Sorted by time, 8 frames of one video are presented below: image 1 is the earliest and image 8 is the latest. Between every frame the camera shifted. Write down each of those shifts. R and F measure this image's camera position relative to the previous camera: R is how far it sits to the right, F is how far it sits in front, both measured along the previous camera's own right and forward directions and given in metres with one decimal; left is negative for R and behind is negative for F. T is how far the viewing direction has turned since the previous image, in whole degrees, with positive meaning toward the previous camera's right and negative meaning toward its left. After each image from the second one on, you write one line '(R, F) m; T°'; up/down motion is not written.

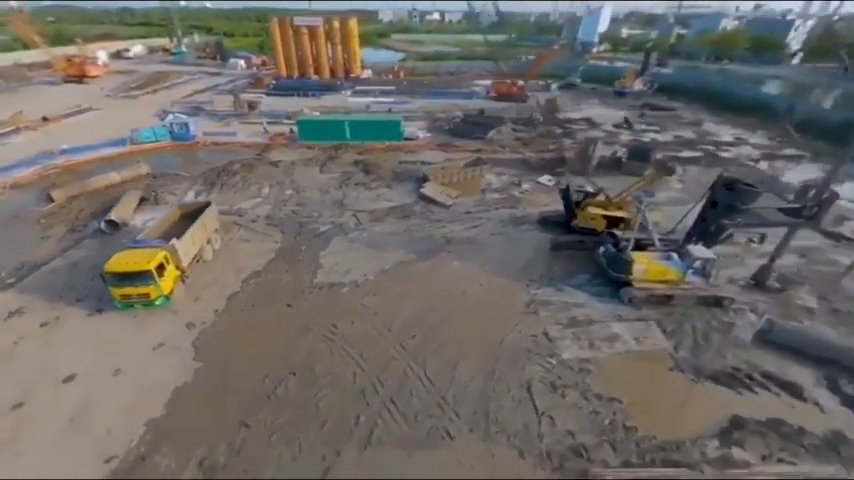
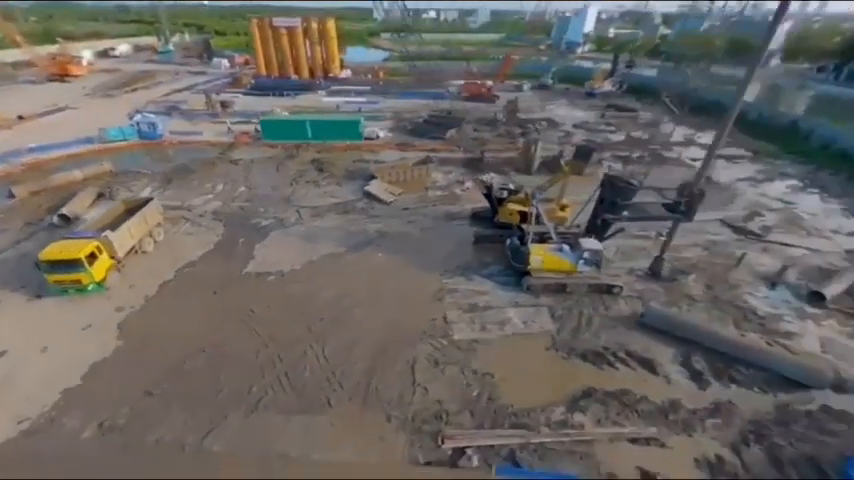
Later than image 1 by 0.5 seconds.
(+1.6, -0.7) m; 0°
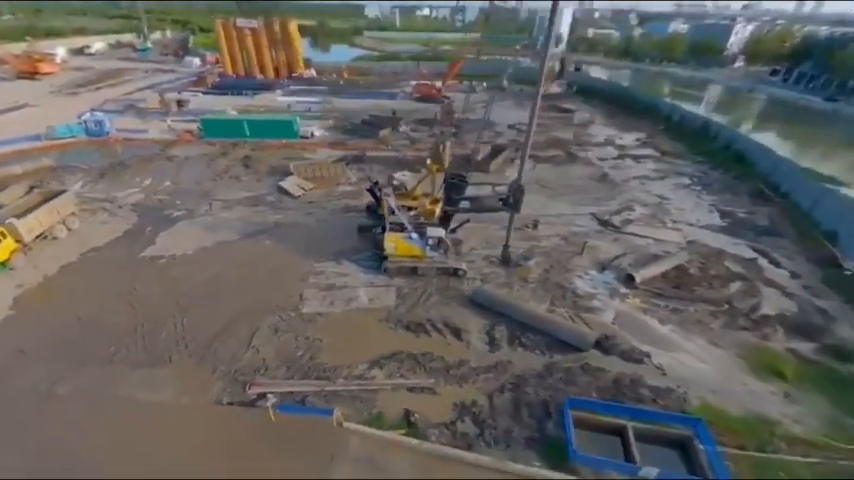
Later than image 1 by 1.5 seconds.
(+2.9, -1.3) m; 0°
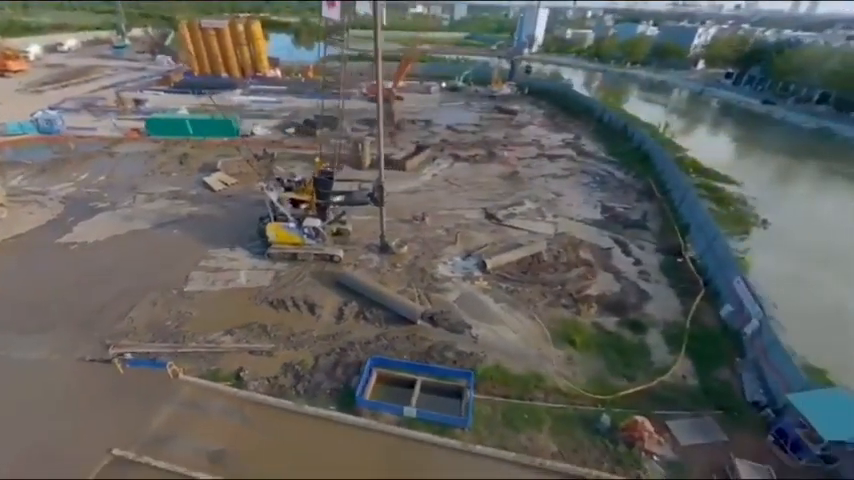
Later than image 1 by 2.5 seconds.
(+3.0, -1.4) m; 0°
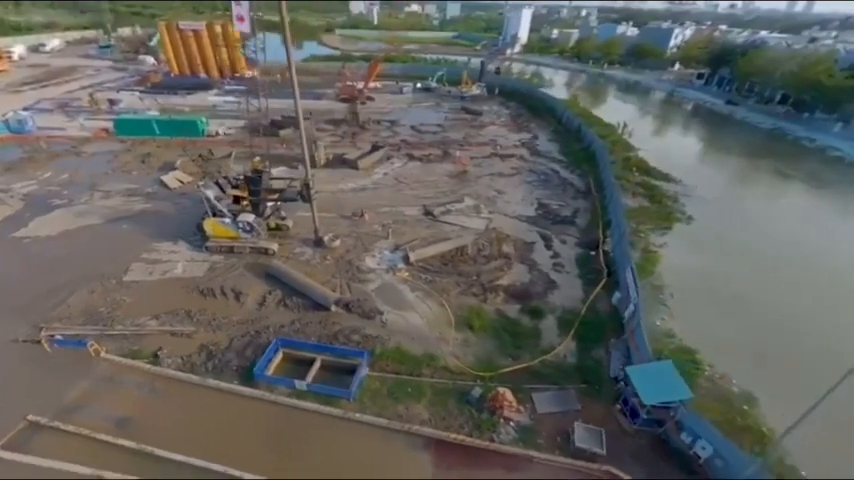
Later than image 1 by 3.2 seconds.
(+1.9, -0.9) m; 0°
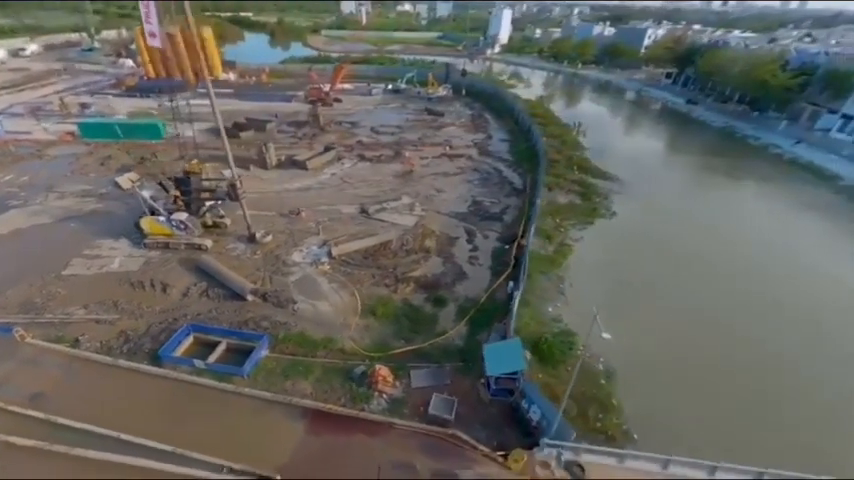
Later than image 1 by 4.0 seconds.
(+2.3, -1.0) m; 0°
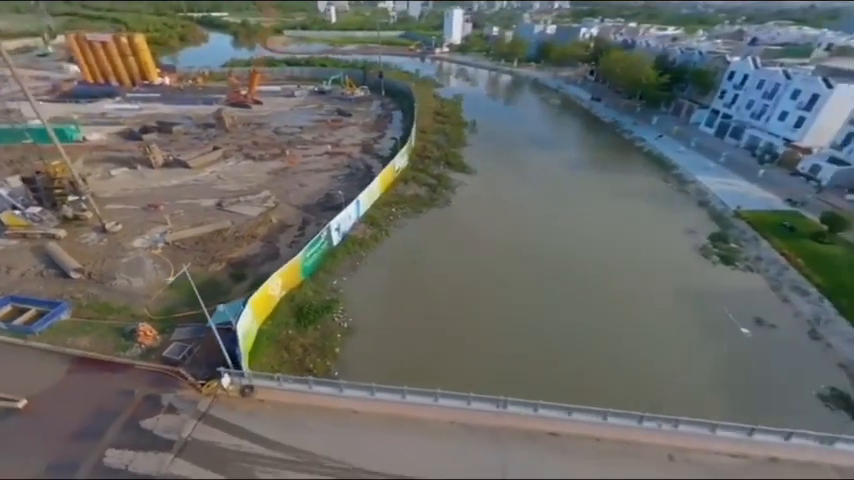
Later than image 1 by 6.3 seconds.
(+6.0, -2.3) m; +1°
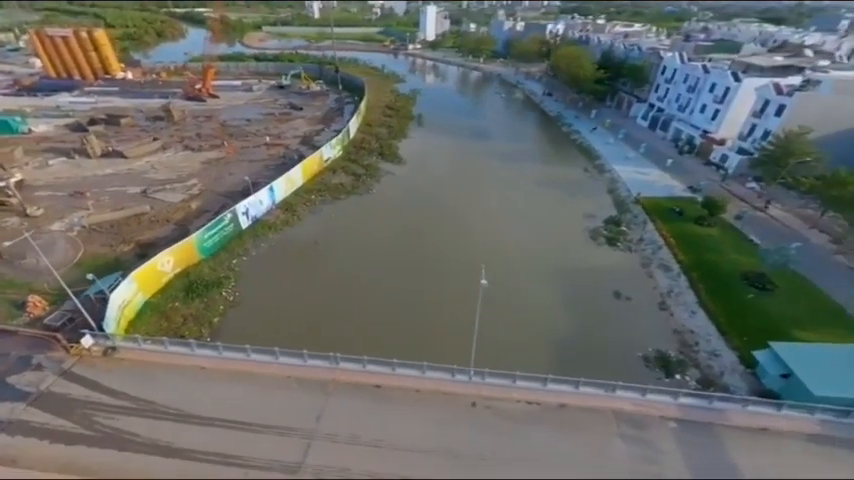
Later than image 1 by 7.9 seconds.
(+3.4, -1.0) m; +1°
